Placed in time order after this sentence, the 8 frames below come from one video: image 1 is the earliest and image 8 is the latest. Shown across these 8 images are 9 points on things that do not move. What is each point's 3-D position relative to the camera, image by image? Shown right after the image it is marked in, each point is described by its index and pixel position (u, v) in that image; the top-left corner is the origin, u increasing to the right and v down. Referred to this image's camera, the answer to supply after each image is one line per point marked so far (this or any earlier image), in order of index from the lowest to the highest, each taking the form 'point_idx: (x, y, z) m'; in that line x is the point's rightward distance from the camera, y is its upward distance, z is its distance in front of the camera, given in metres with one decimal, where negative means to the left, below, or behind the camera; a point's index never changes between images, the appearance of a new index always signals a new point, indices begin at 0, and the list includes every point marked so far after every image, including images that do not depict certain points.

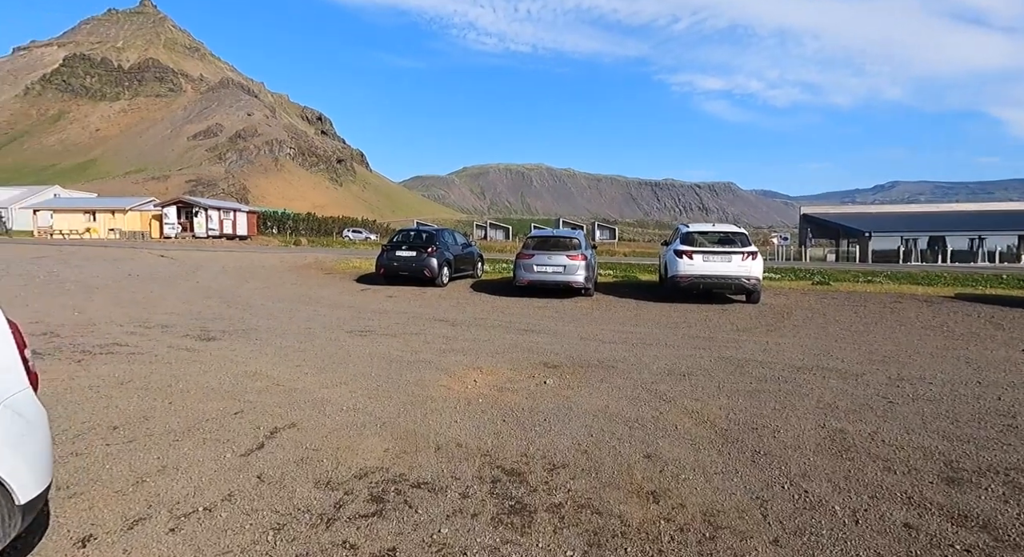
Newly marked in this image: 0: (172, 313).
0: (-5.7, -0.6, +10.8) m
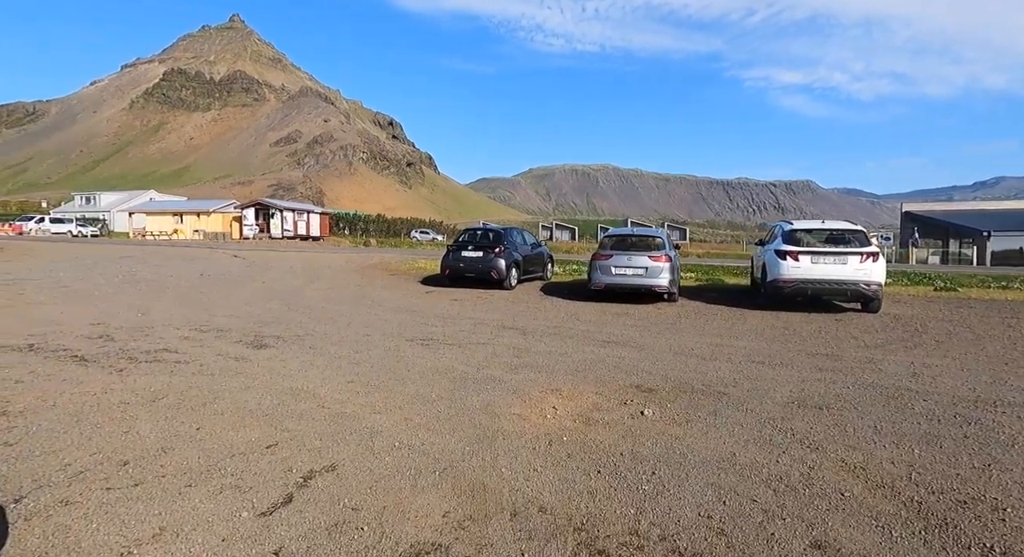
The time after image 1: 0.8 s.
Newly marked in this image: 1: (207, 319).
0: (-4.5, -0.6, +10.4) m
1: (-4.8, -0.6, +10.1) m
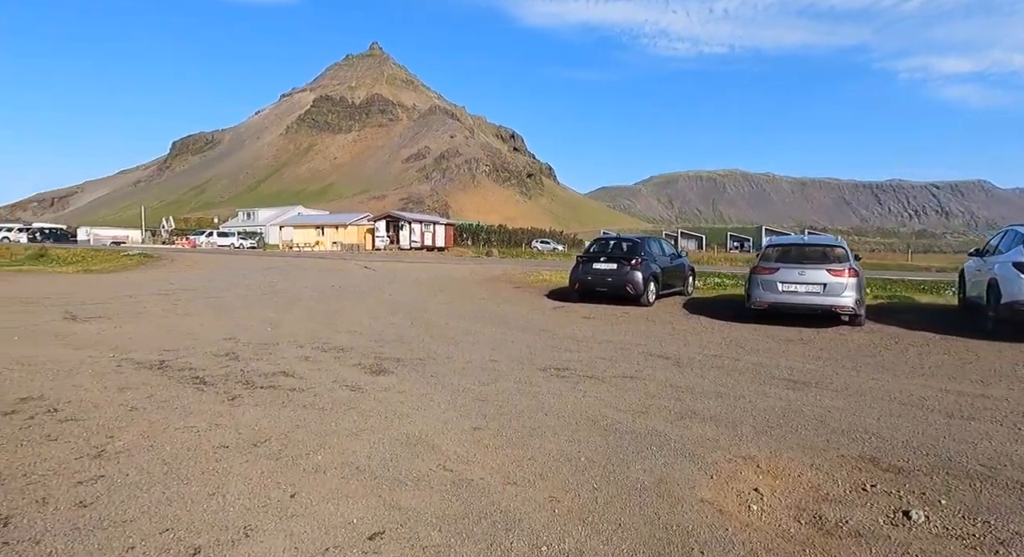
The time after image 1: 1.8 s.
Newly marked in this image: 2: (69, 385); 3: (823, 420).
0: (-2.4, -0.8, +9.9) m
1: (-2.8, -0.9, +9.7) m
2: (-4.8, -1.1, +6.8) m
3: (+2.0, -0.9, +4.1) m
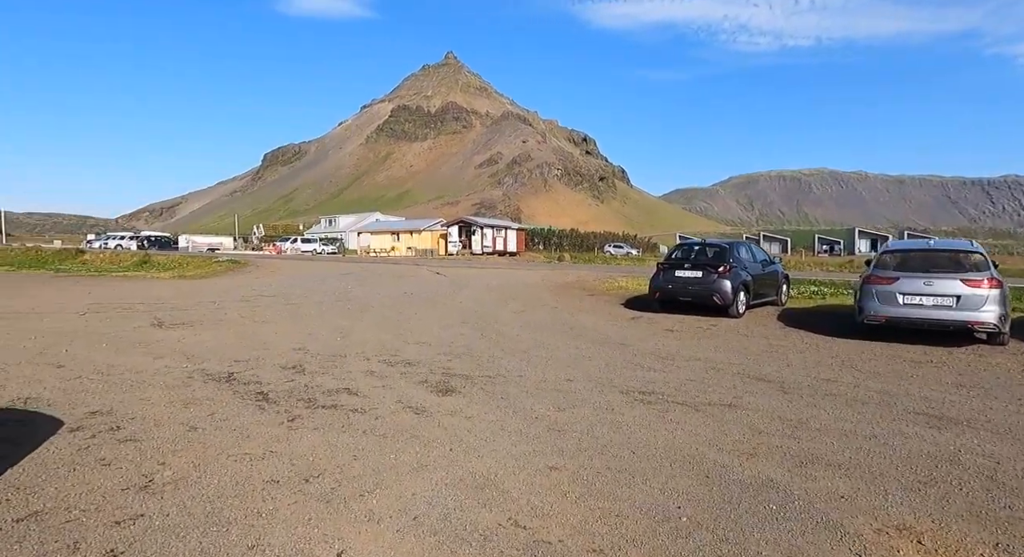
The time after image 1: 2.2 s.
0: (-1.3, -1.0, +9.5) m
1: (-1.7, -1.0, +9.3) m
2: (-4.0, -1.3, +6.7) m
3: (+2.5, -1.0, +3.3) m
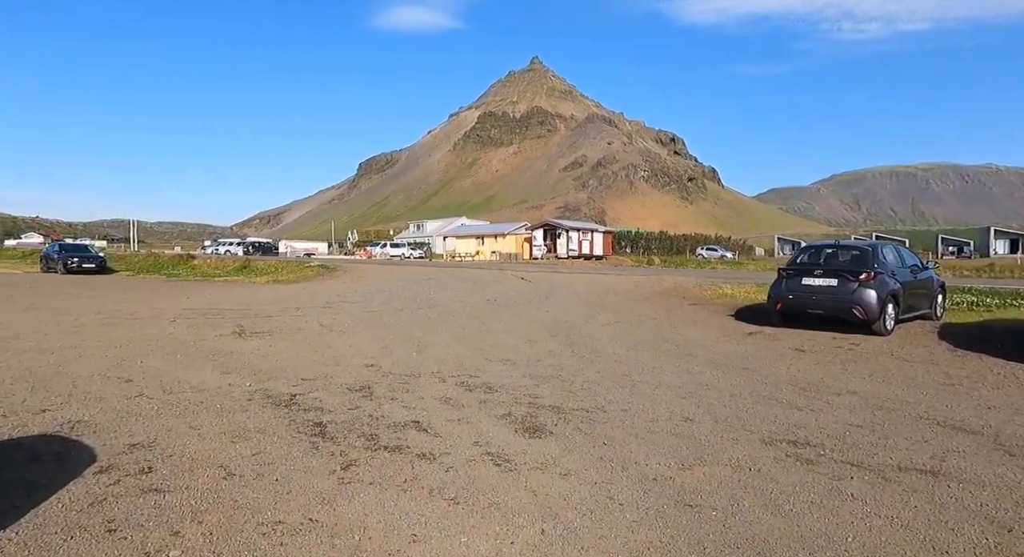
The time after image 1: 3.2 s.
0: (0.0, -1.1, +8.4) m
1: (-0.4, -1.1, +8.2) m
2: (-3.0, -1.4, +5.9) m
3: (+2.9, -1.1, +1.7) m
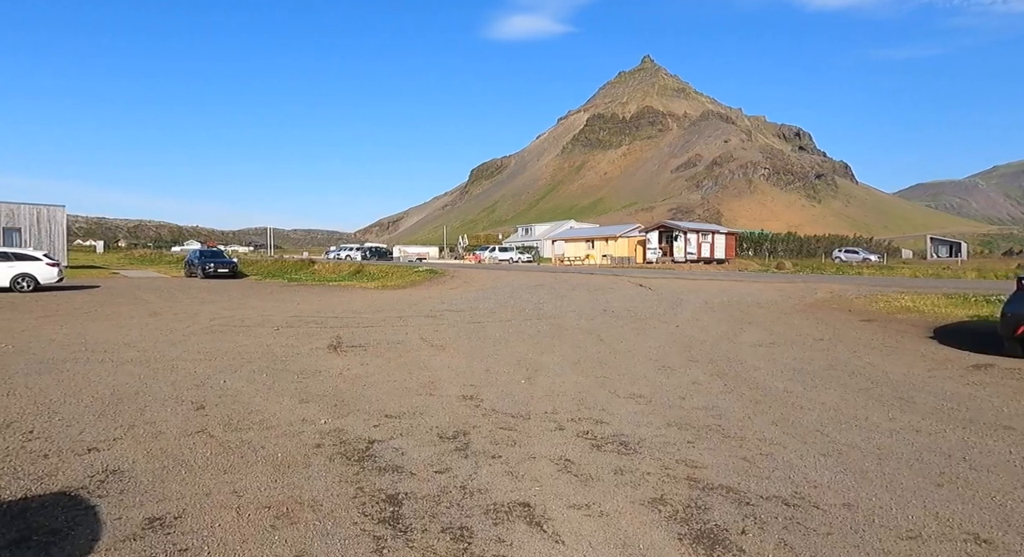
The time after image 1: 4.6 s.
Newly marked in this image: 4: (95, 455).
0: (+1.4, -1.2, +6.4) m
1: (+1.0, -1.3, +6.4) m
2: (-2.0, -1.5, +4.5) m
3: (+3.1, -1.2, -0.6) m
4: (-3.7, -1.6, +5.6) m
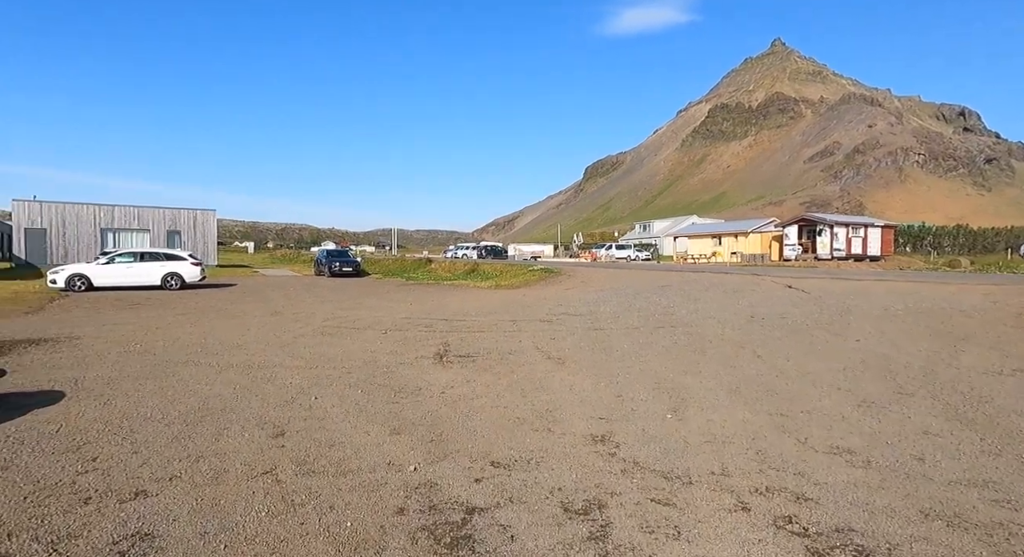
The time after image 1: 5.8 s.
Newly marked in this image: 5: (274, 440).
0: (+2.5, -1.3, +4.4) m
1: (+2.0, -1.3, +4.4) m
2: (-1.2, -1.5, +3.2) m
3: (+2.9, -1.3, -2.8) m
4: (-2.7, -1.6, +4.6) m
5: (-2.3, -1.5, +6.1) m
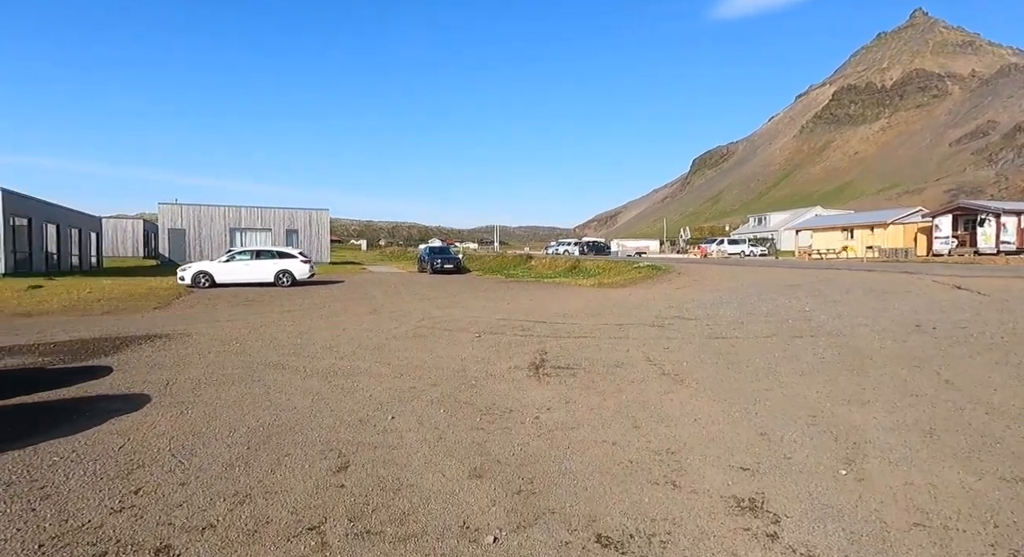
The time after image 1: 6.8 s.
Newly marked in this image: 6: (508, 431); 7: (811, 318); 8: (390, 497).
0: (+3.0, -1.3, +2.7) m
1: (+2.6, -1.4, +2.7) m
2: (-0.8, -1.6, +2.0) m
3: (+2.3, -1.4, -4.6) m
4: (-2.1, -1.7, +3.6) m
5: (-1.4, -1.6, +5.1) m
6: (0.0, -1.4, +6.0) m
7: (+5.6, -0.7, +11.9) m
8: (-0.9, -1.6, +4.5) m
